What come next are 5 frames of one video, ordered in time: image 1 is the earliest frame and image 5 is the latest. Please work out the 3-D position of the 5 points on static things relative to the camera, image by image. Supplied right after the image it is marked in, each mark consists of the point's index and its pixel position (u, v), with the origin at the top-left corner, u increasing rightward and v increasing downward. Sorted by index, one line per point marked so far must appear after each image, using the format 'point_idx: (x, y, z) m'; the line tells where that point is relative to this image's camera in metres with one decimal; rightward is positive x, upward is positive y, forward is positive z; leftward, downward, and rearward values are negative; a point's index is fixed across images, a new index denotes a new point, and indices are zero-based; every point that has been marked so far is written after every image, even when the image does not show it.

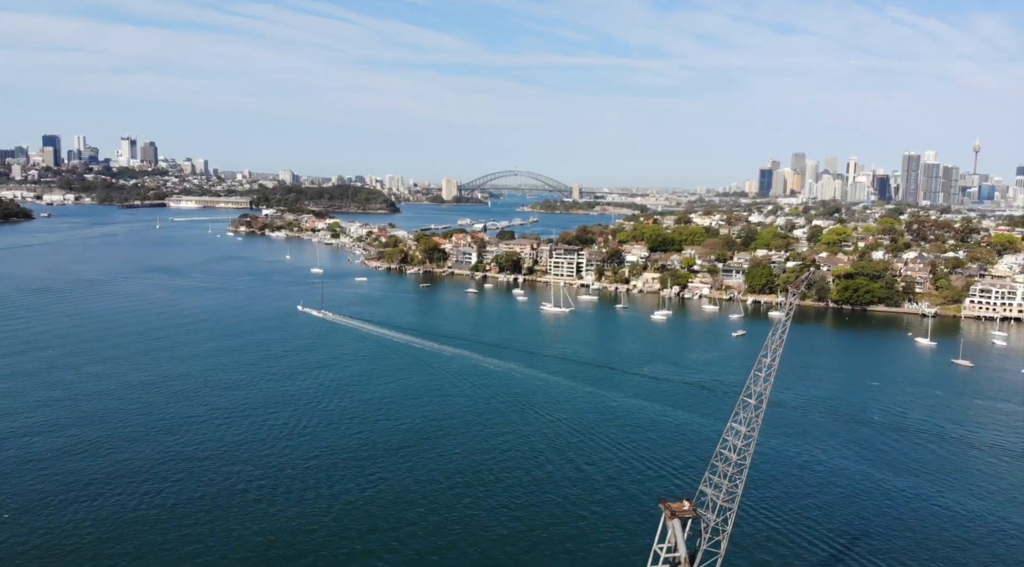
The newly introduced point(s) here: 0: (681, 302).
0: (+2.6, -0.3, +12.2) m
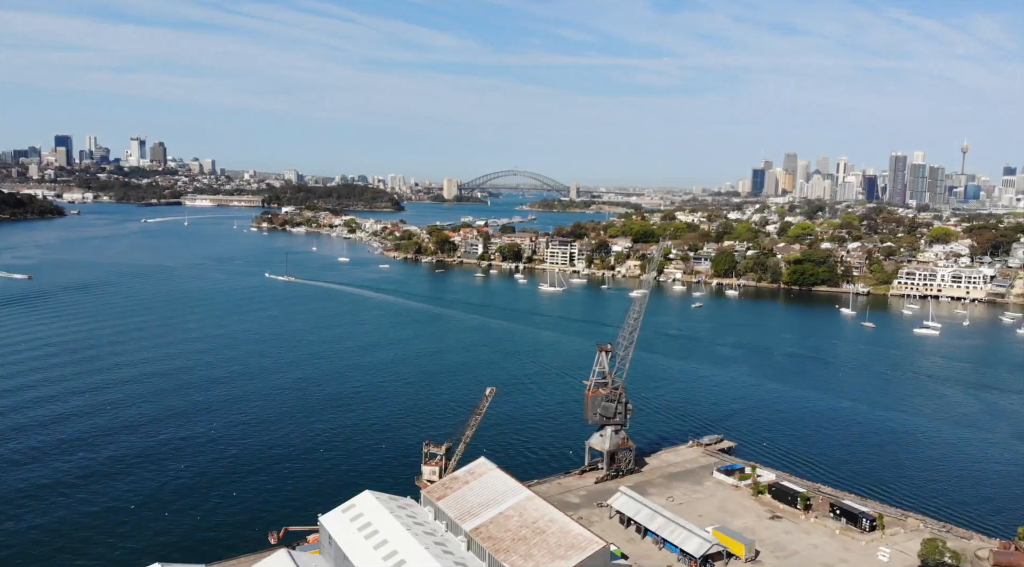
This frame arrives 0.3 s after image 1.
0: (+2.6, 0.0, +14.4) m
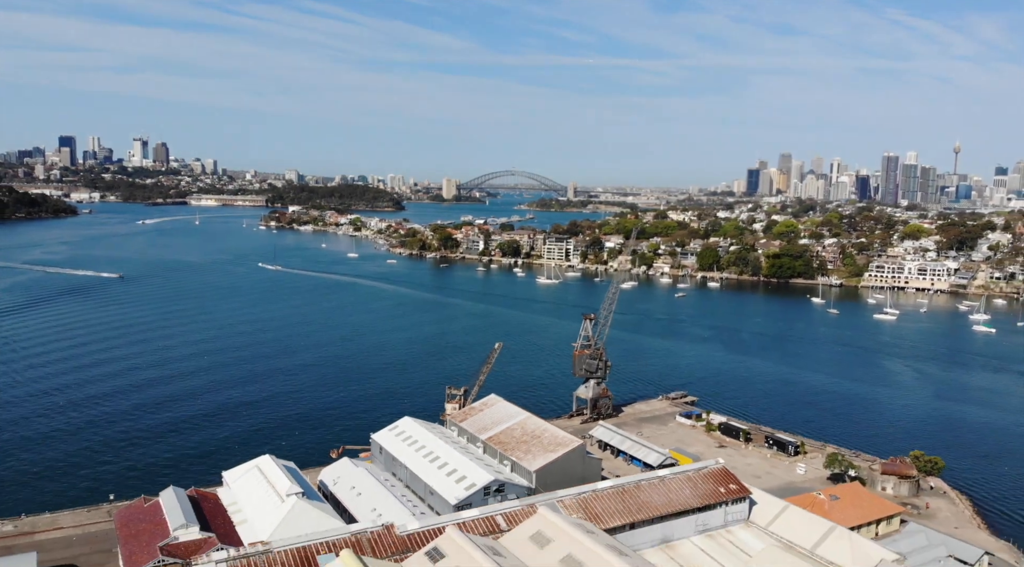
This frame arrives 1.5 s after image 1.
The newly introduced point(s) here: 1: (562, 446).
0: (+2.6, +0.1, +15.5) m
1: (+0.2, -0.8, +3.9) m
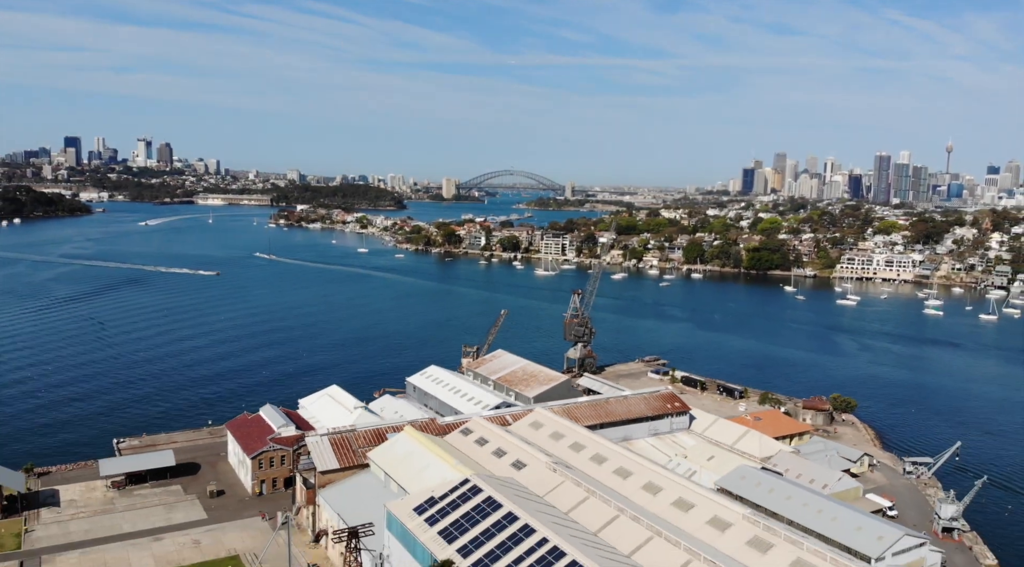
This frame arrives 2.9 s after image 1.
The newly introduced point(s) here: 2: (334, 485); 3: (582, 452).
0: (+2.6, +0.3, +16.8) m
1: (+0.3, -0.6, +5.1) m
2: (-0.8, -0.9, +3.6) m
3: (+0.3, -0.8, +3.6) m
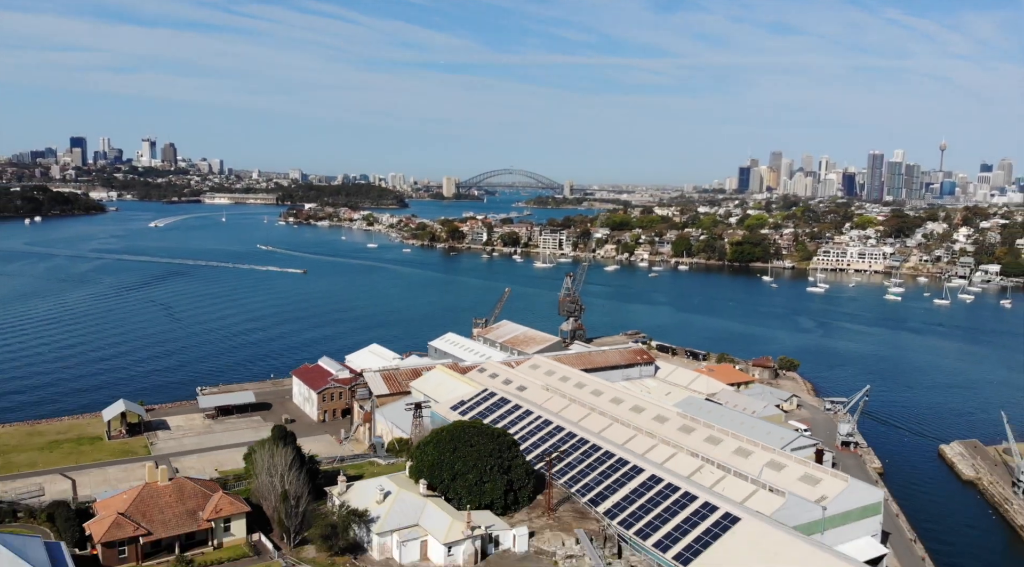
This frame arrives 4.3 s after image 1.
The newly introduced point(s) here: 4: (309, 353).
0: (+2.6, +0.5, +18.1) m
1: (+0.3, -0.5, +6.4) m
2: (-0.8, -0.7, +4.9) m
3: (+0.3, -0.6, +4.9) m
4: (-2.2, -0.7, +8.8) m
